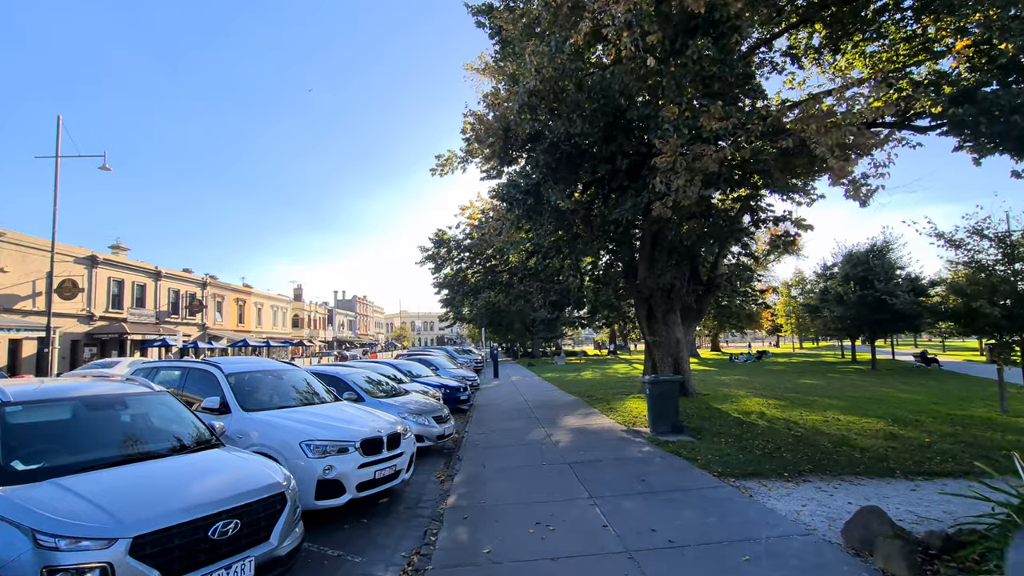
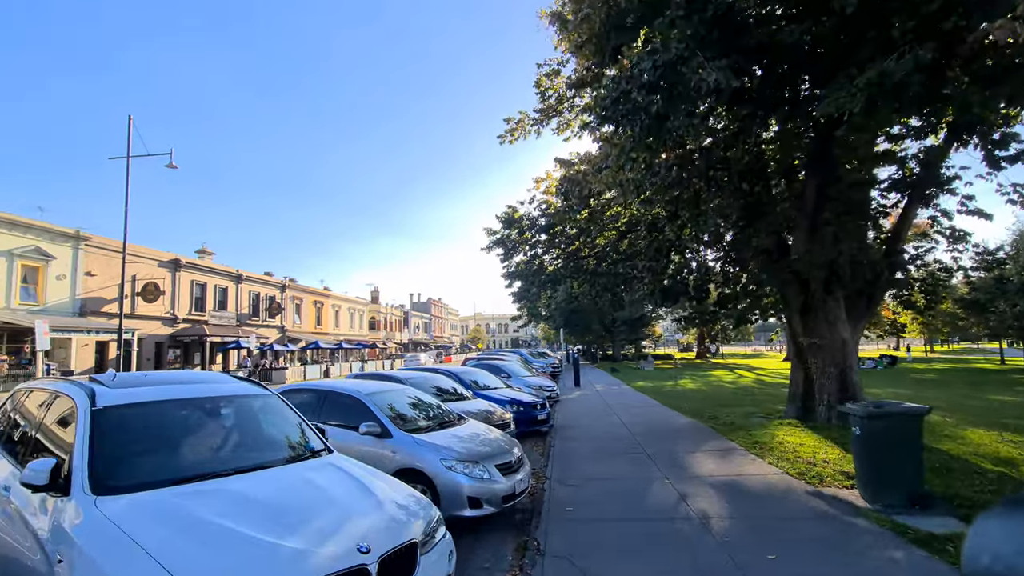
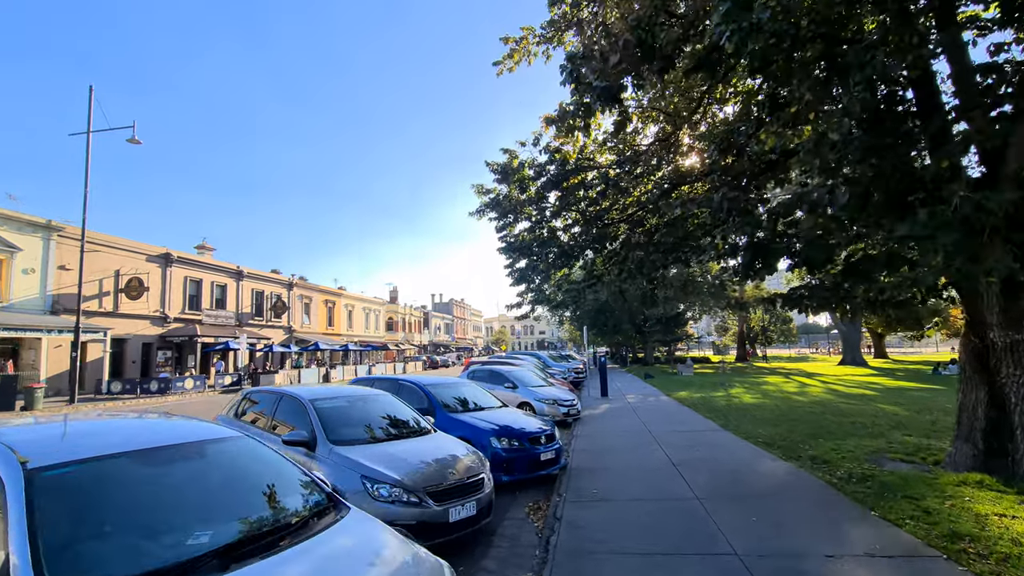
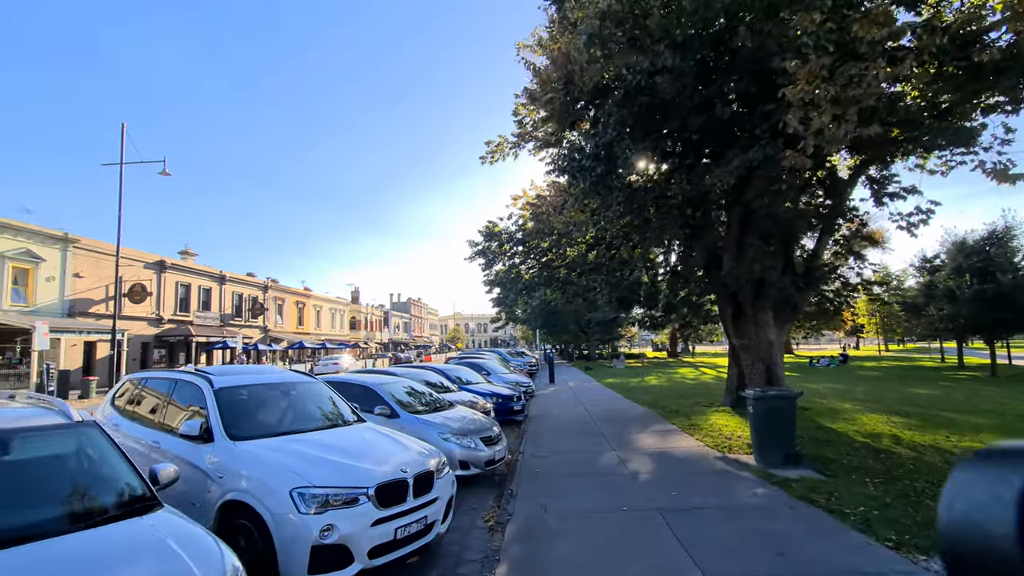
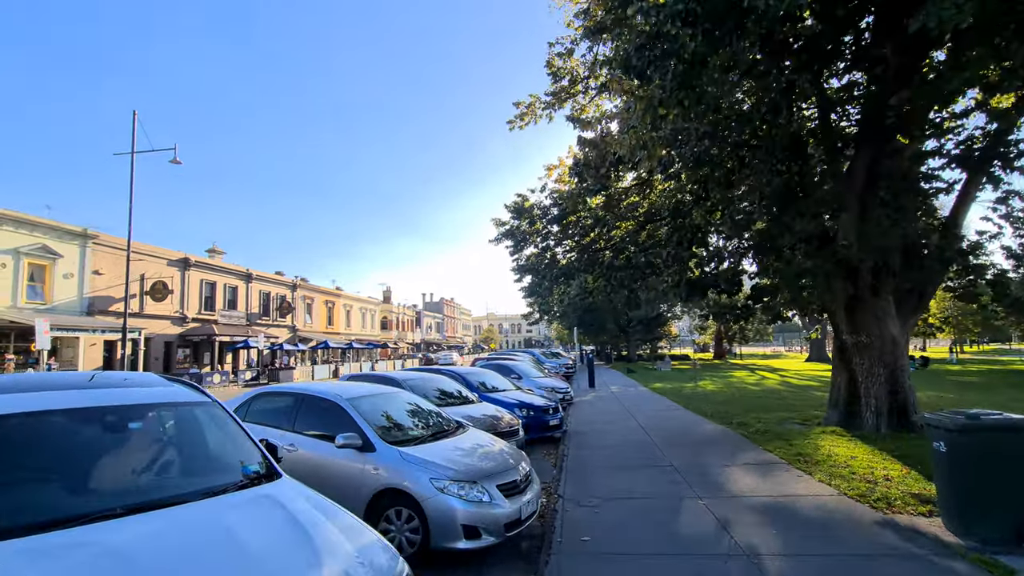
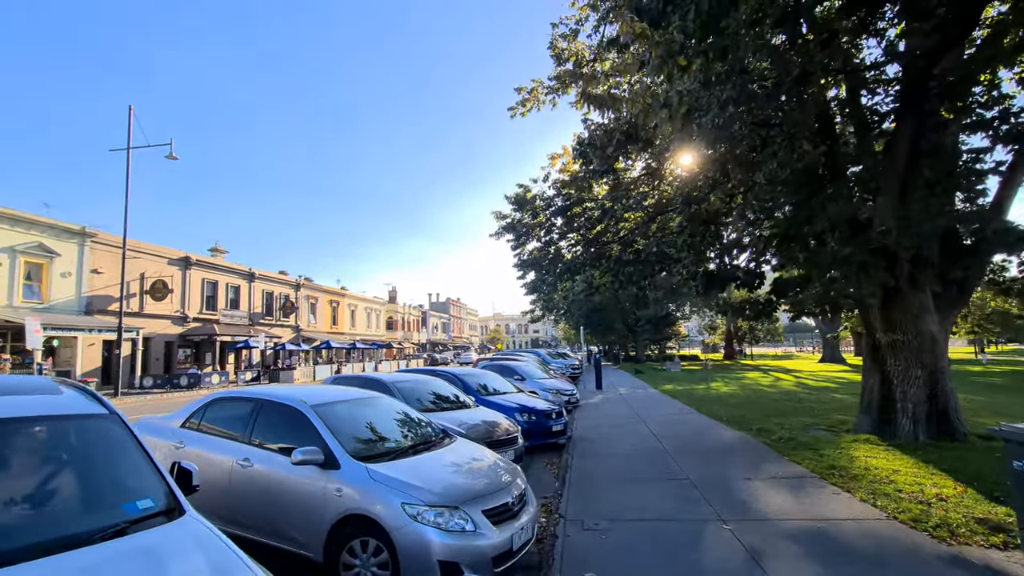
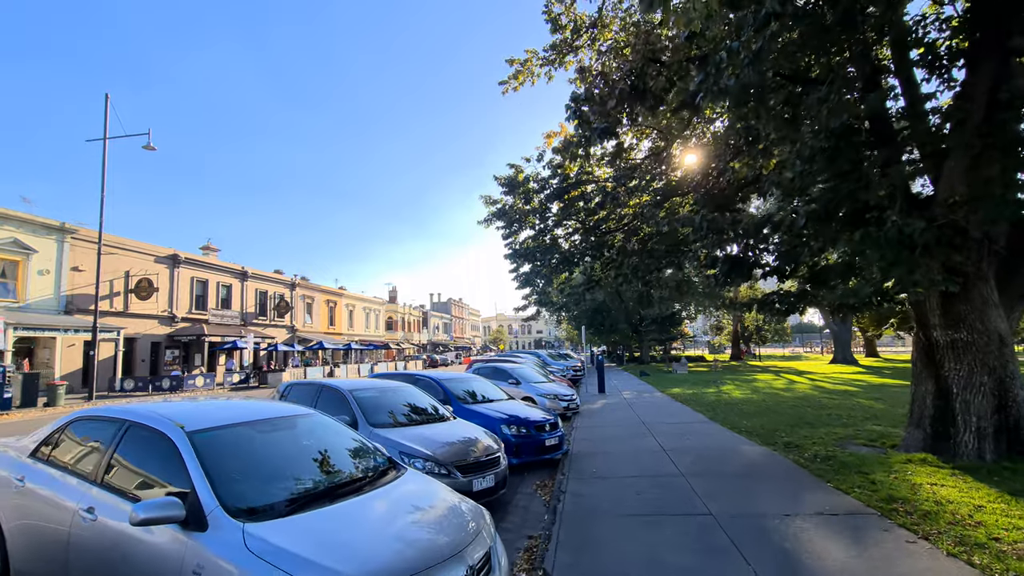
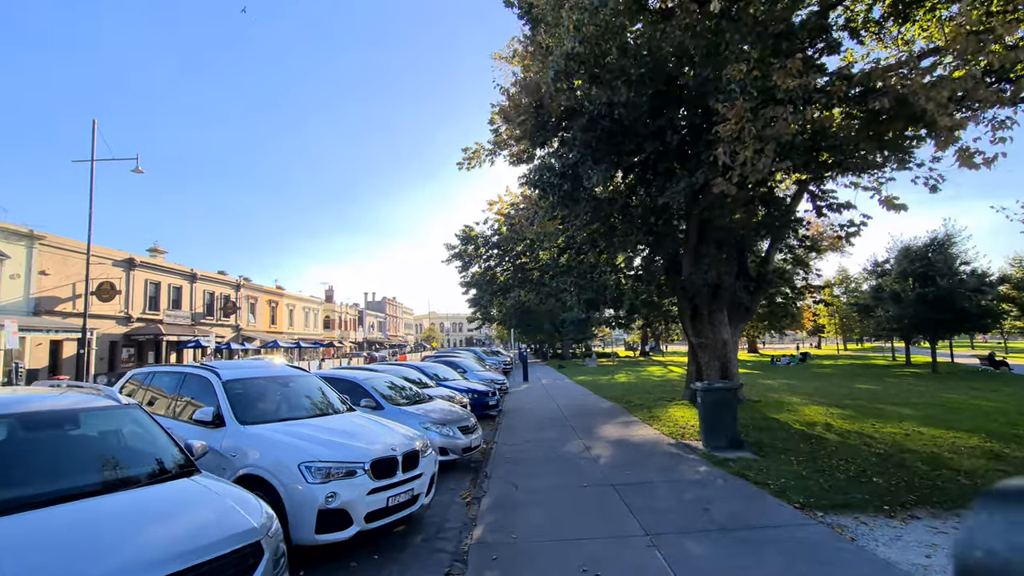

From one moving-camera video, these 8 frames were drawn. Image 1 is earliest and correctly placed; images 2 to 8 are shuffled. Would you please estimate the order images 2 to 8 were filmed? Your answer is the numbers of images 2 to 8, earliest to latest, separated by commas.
8, 4, 2, 5, 6, 7, 3
